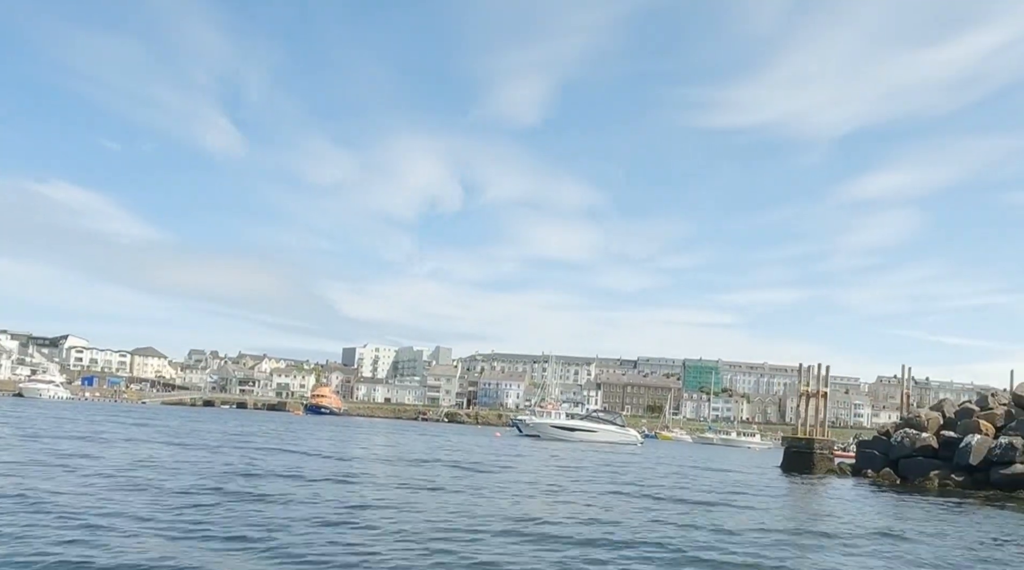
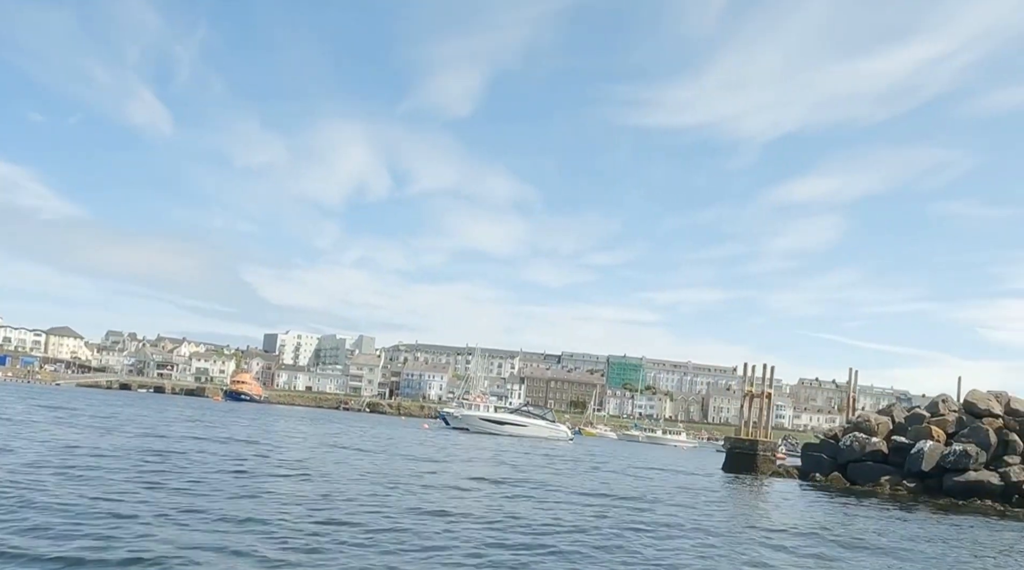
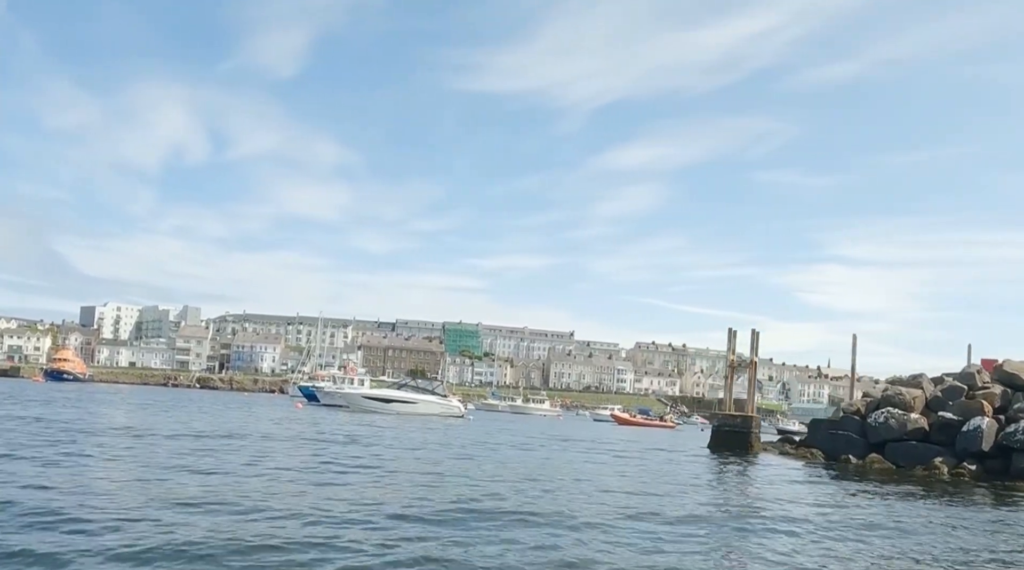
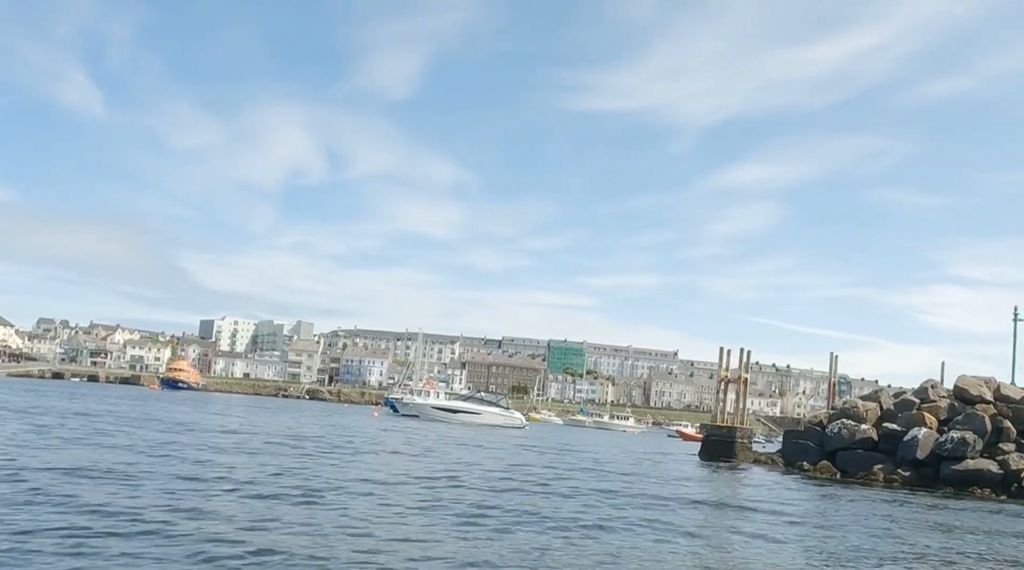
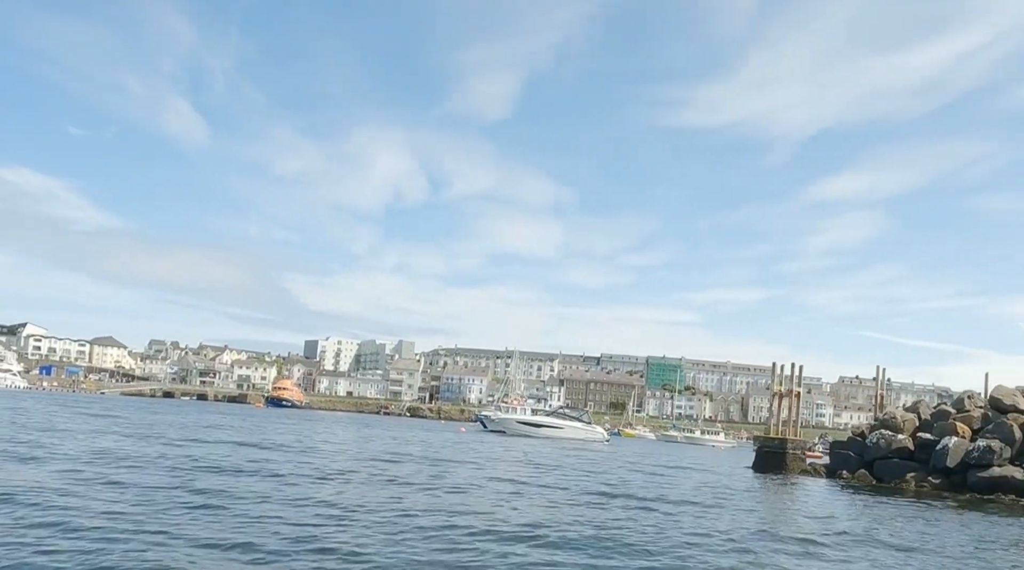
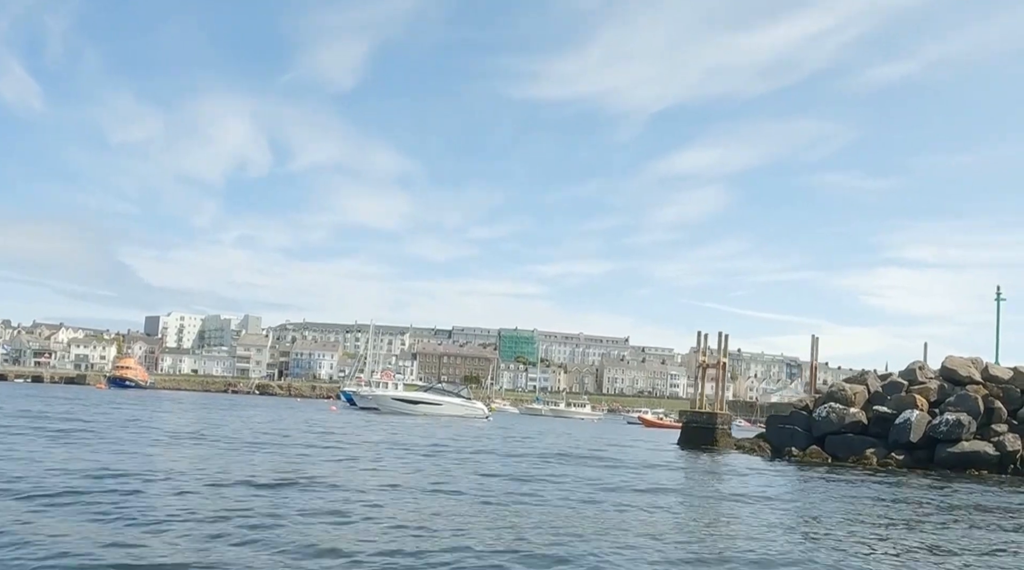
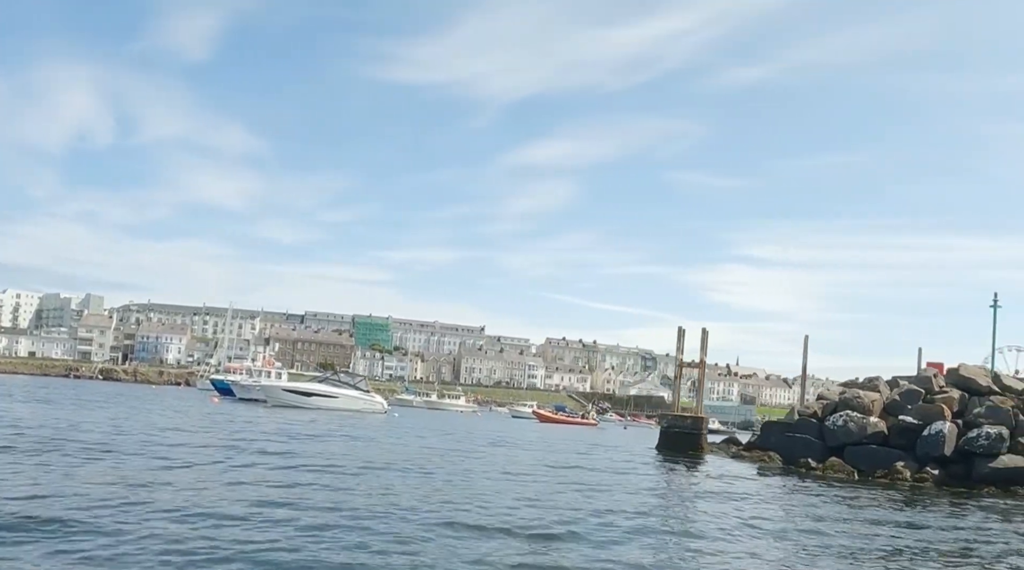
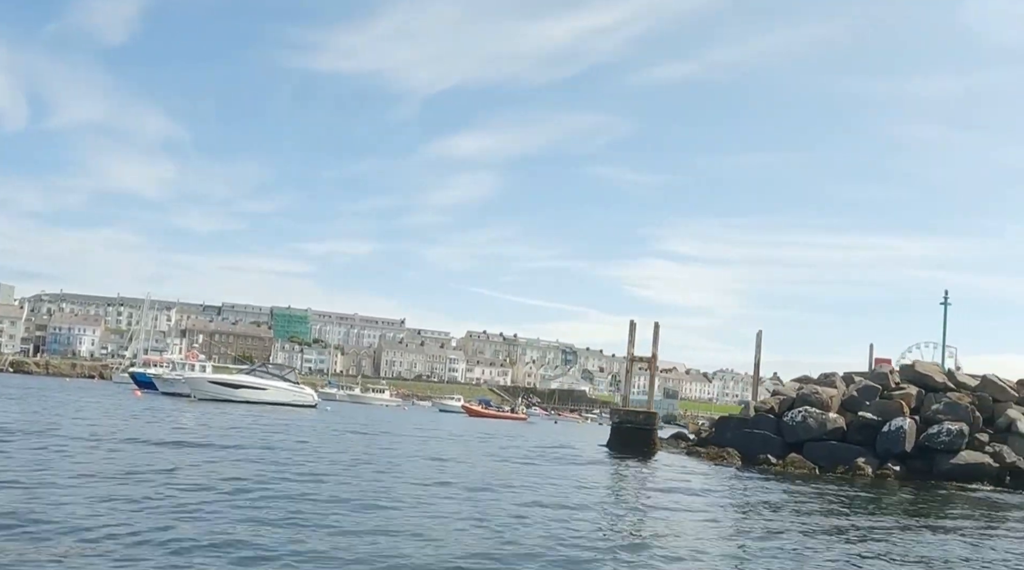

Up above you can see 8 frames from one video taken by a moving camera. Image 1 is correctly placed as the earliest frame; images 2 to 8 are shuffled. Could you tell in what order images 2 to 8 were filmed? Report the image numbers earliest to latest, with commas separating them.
5, 2, 4, 6, 3, 7, 8
